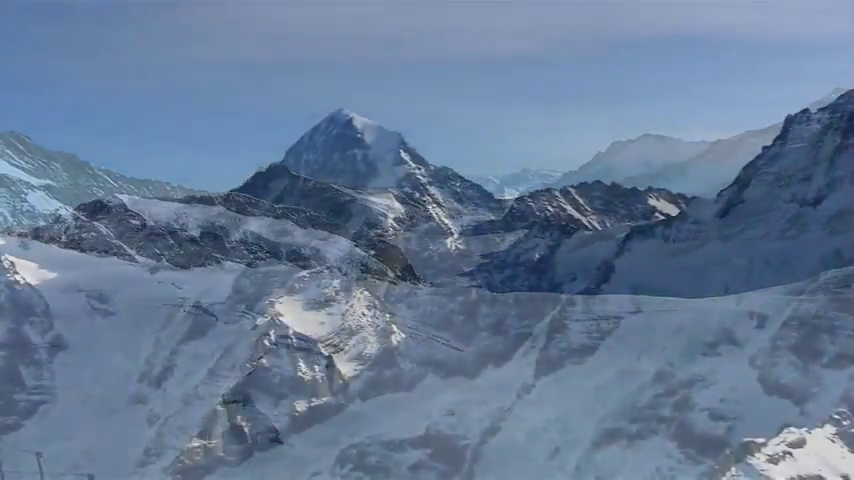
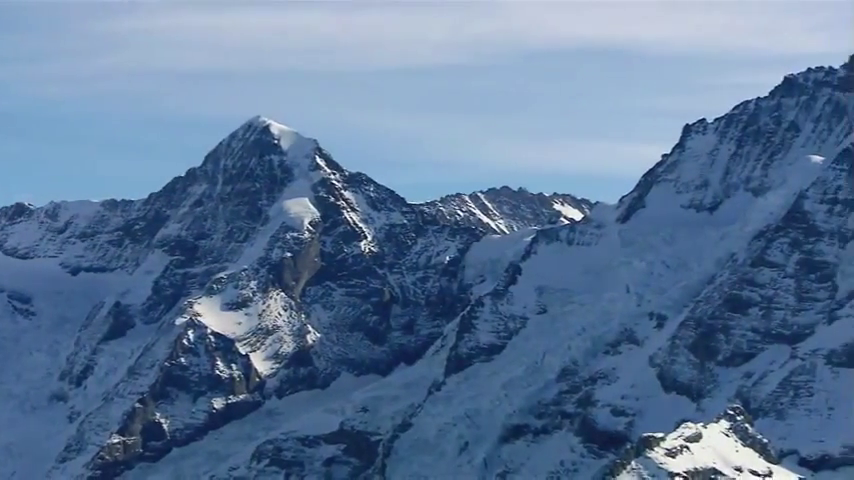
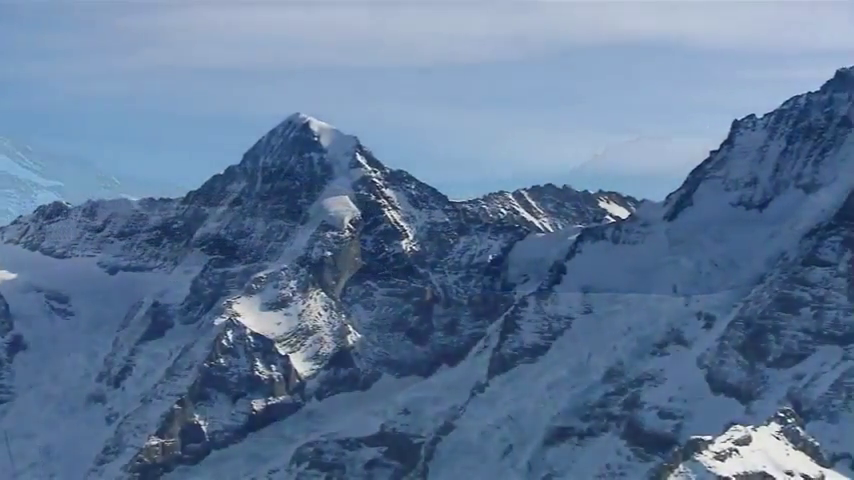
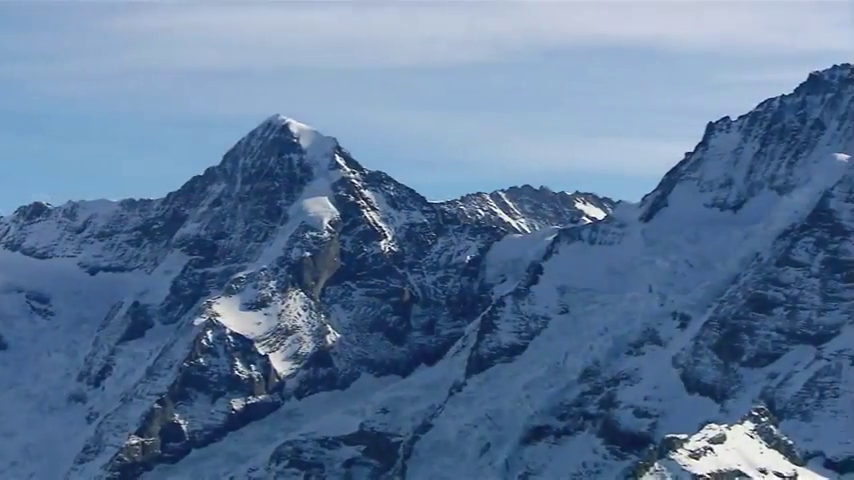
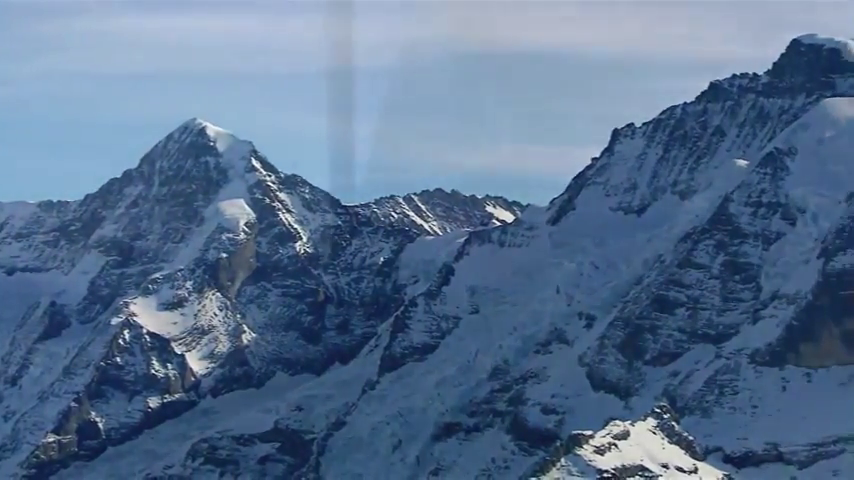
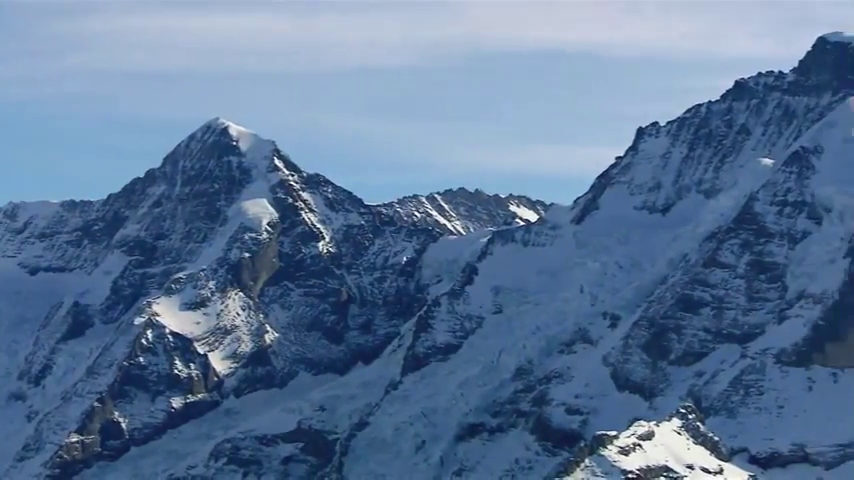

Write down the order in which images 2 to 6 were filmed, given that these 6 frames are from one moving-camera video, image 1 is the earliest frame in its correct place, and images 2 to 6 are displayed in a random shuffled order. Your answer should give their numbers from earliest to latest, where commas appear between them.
3, 4, 2, 6, 5
